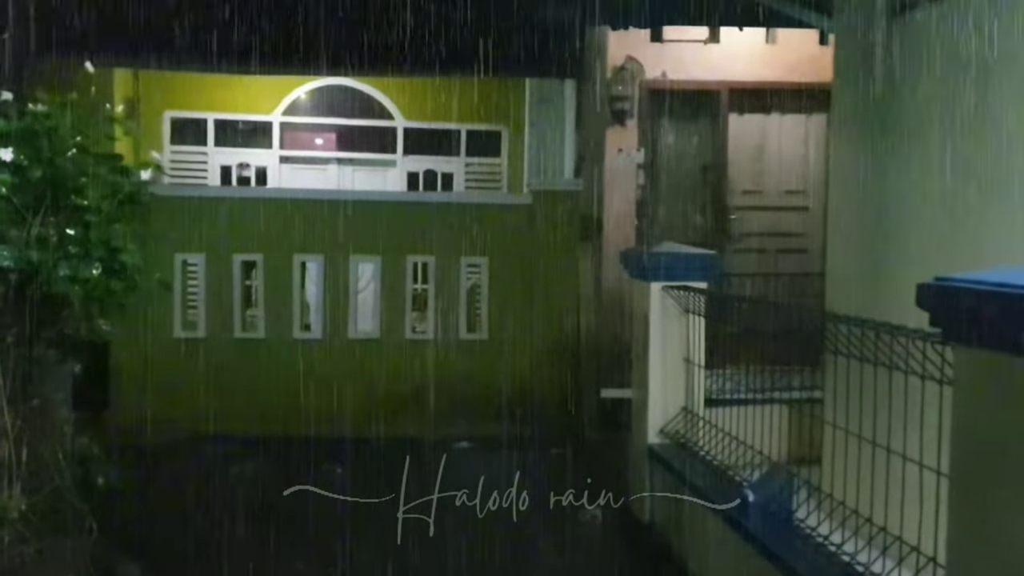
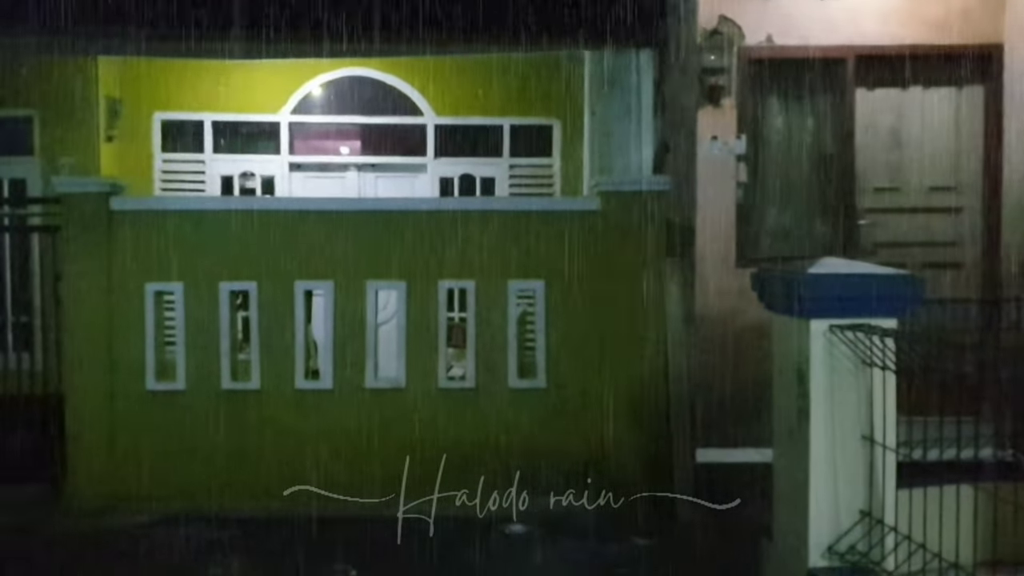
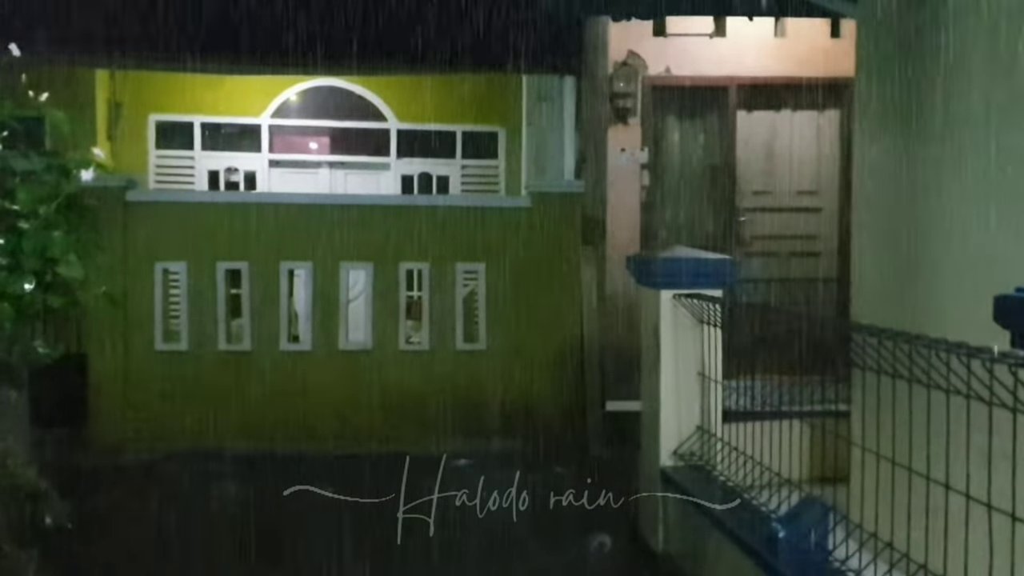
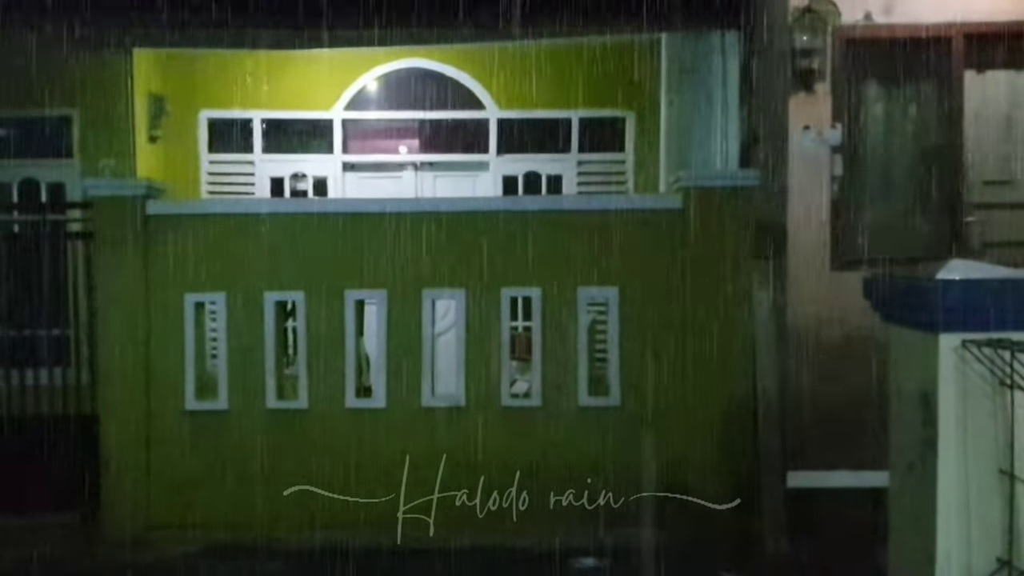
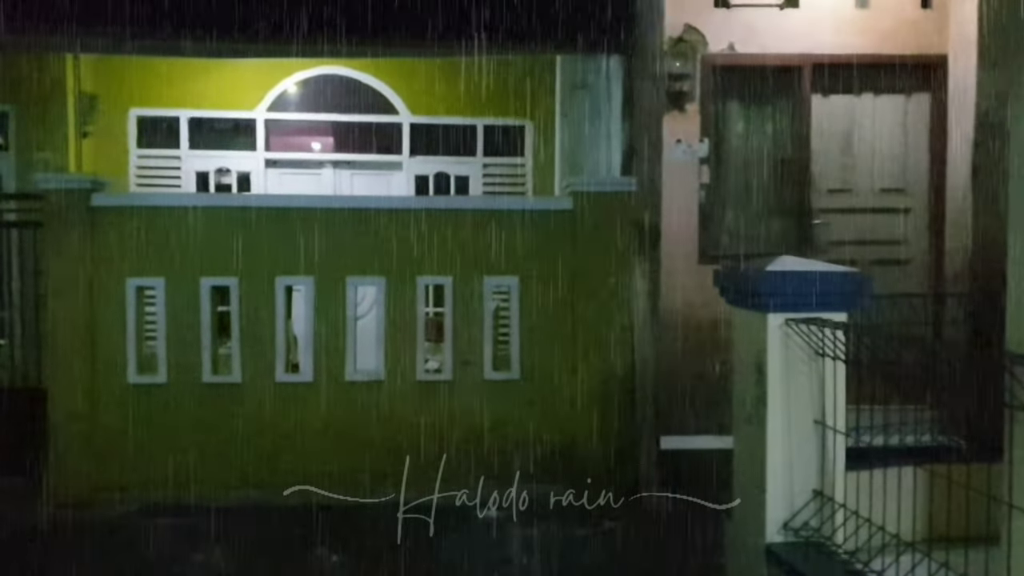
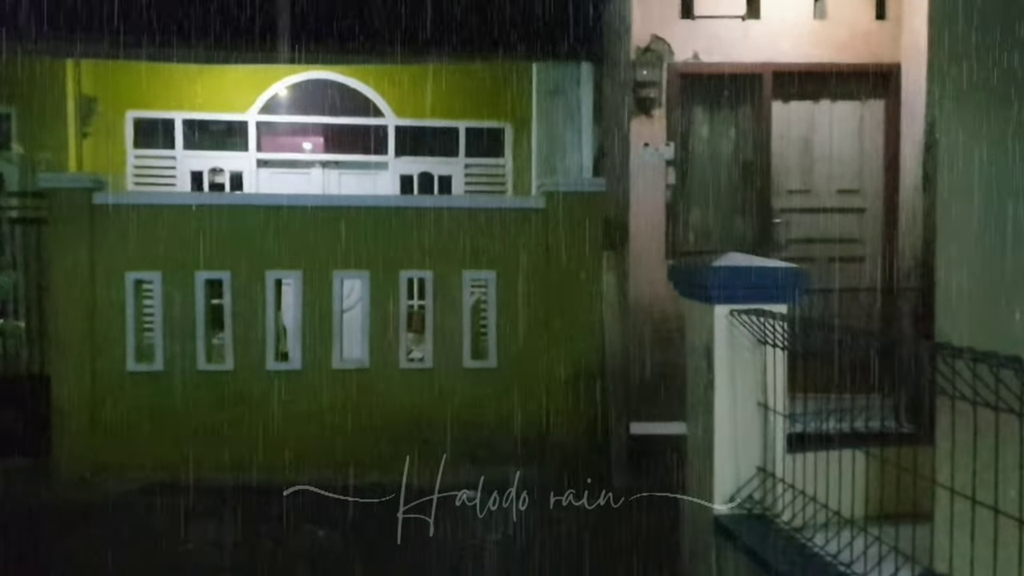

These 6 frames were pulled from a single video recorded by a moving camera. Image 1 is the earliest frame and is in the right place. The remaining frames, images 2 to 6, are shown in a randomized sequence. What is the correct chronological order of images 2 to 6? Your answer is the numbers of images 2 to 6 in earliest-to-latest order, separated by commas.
3, 6, 5, 2, 4
